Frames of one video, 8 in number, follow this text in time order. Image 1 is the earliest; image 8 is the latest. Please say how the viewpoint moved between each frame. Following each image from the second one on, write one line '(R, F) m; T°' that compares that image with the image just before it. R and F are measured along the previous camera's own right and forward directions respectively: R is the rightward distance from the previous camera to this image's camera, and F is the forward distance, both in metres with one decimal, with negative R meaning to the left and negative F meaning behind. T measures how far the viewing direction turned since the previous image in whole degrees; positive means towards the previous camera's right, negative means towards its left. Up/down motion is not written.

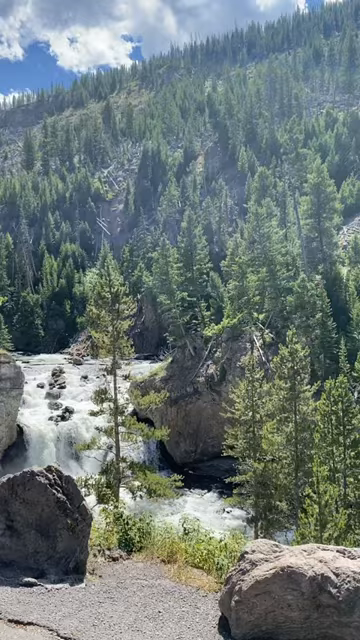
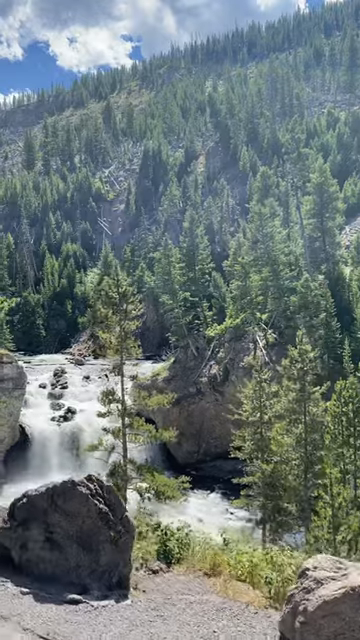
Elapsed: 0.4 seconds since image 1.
(-0.3, +0.2) m; 0°
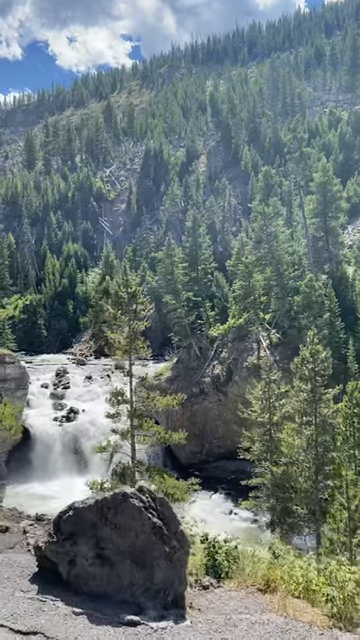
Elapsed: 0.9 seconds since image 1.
(-0.3, +0.2) m; 0°
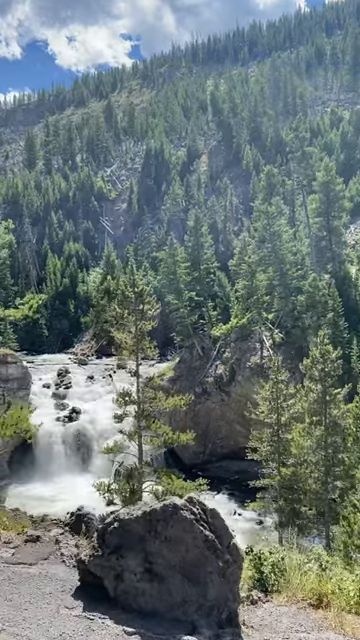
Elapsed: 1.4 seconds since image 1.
(-0.3, +0.2) m; 0°
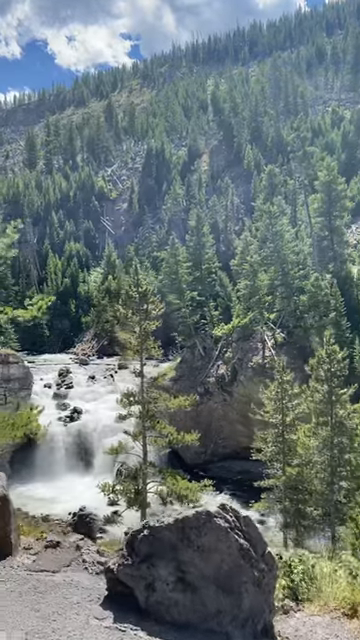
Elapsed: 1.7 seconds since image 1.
(-0.2, +0.1) m; 0°
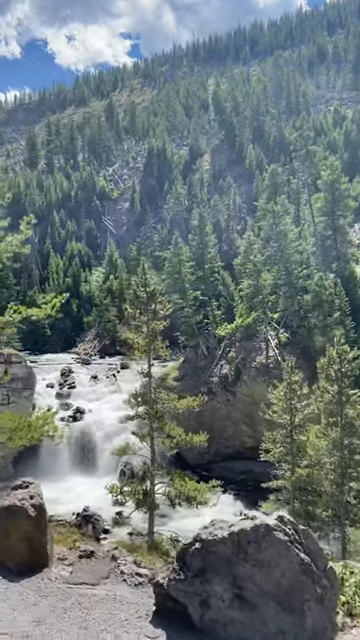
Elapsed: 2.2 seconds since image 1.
(-0.3, +0.2) m; 0°
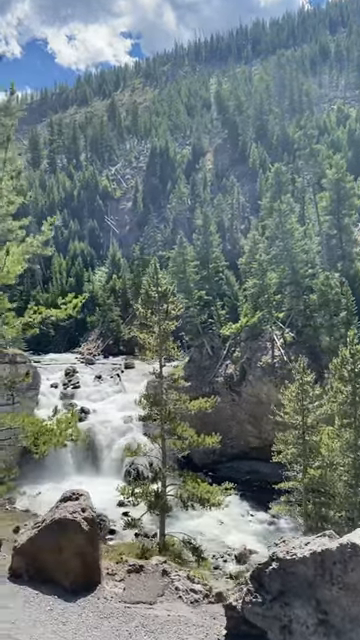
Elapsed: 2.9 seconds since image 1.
(-0.3, +0.2) m; 0°
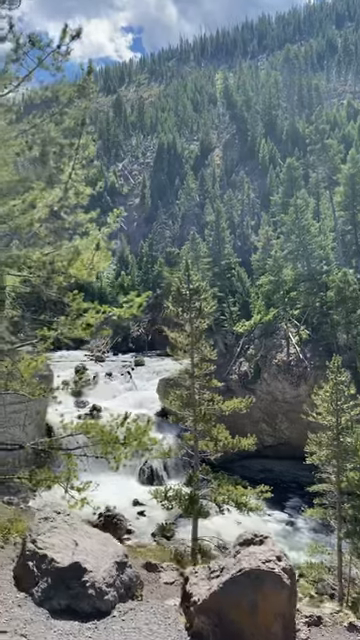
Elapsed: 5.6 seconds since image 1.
(-1.0, +0.6) m; 0°
